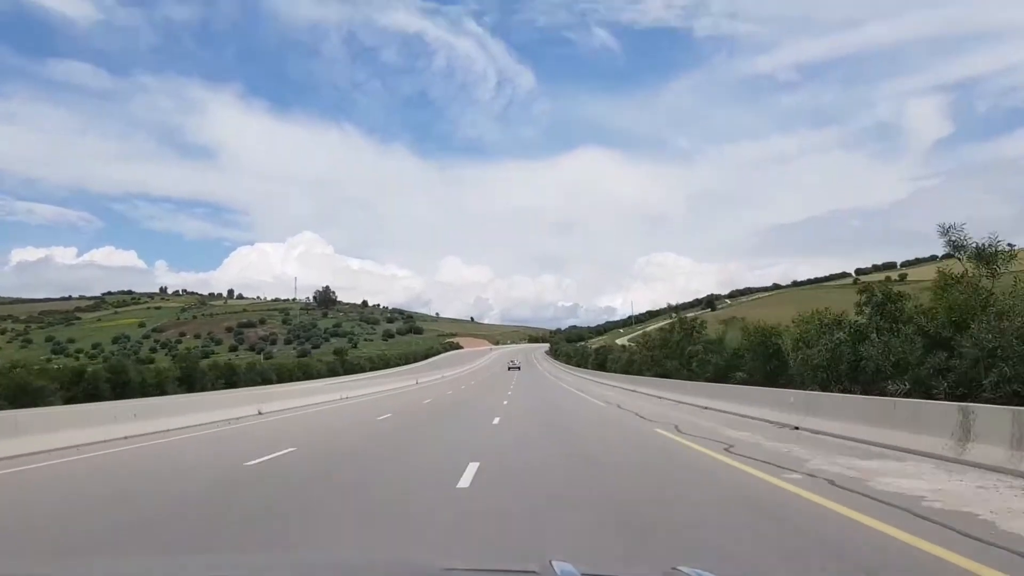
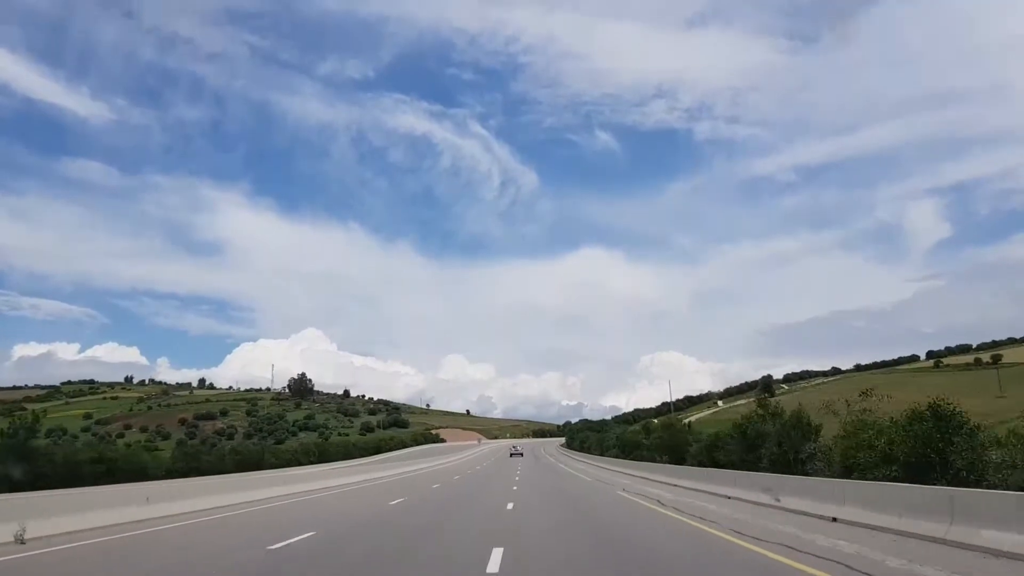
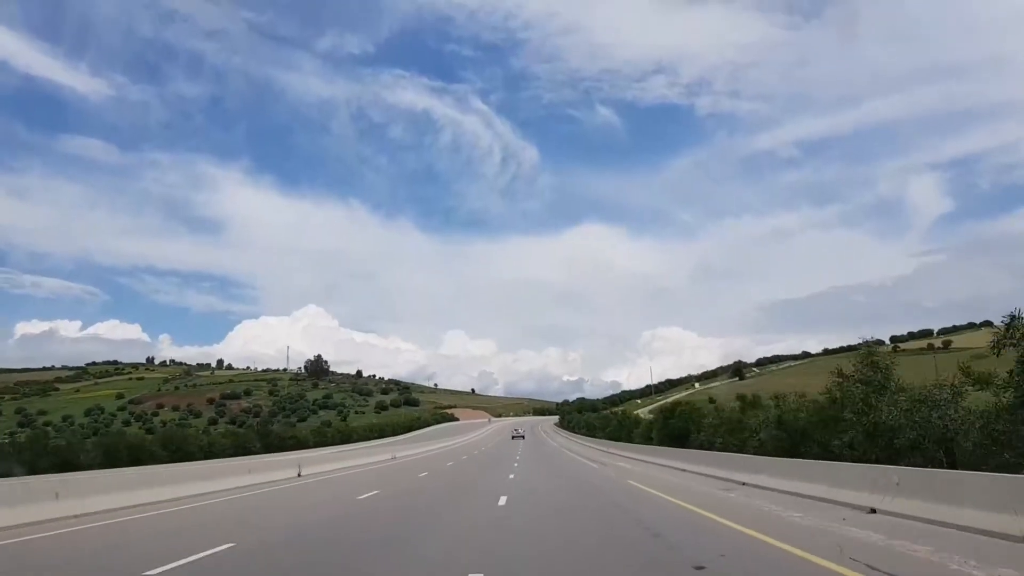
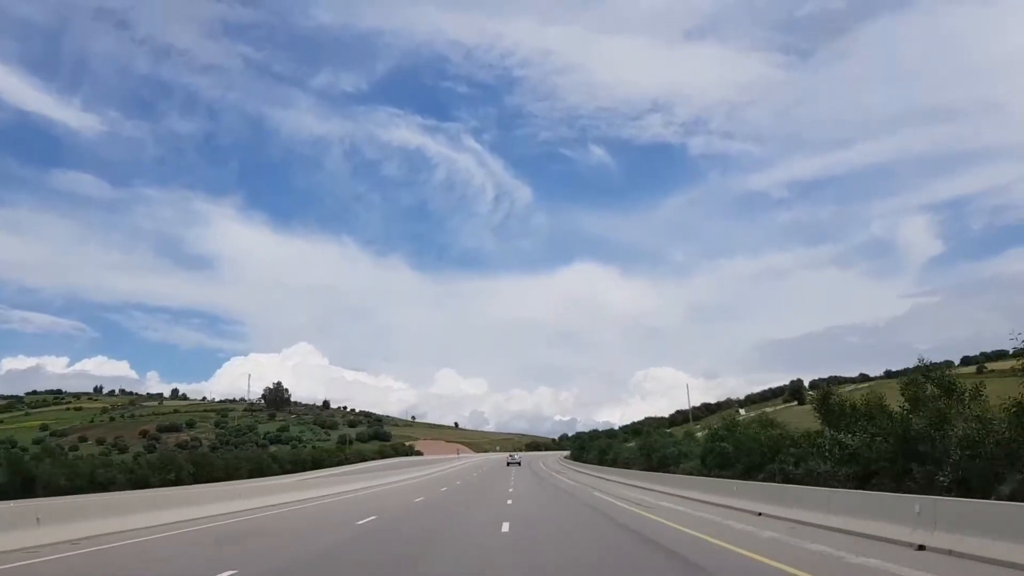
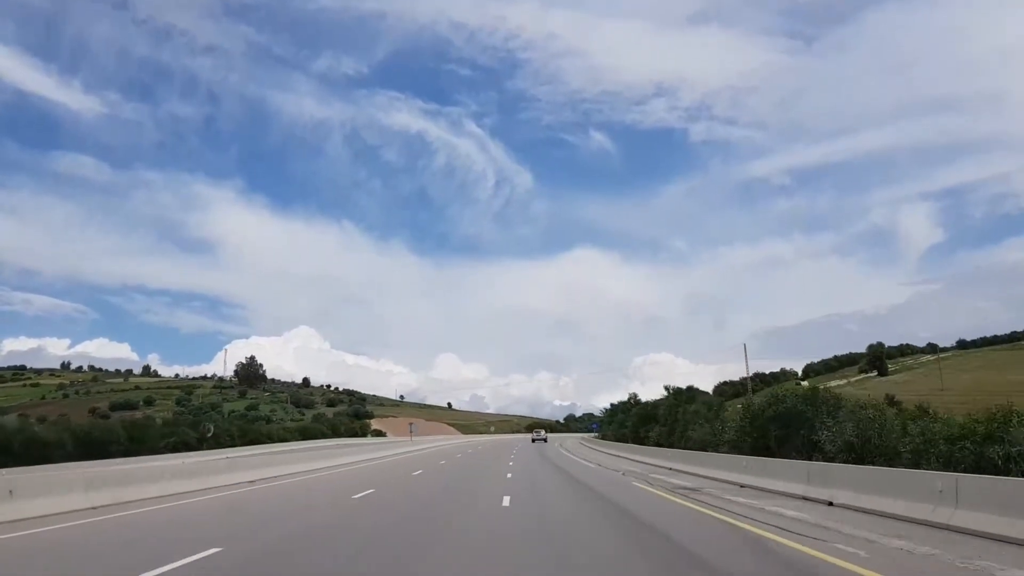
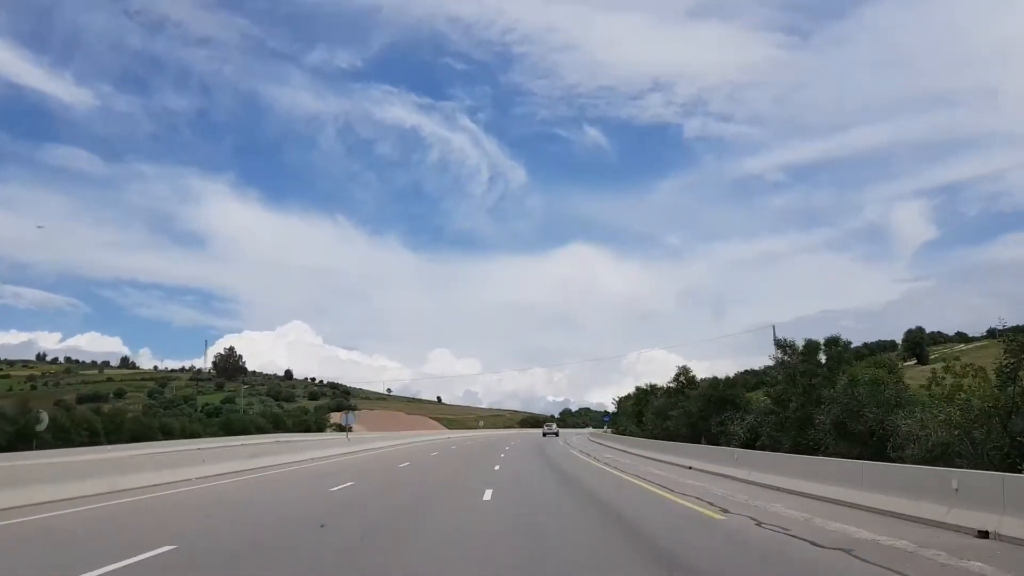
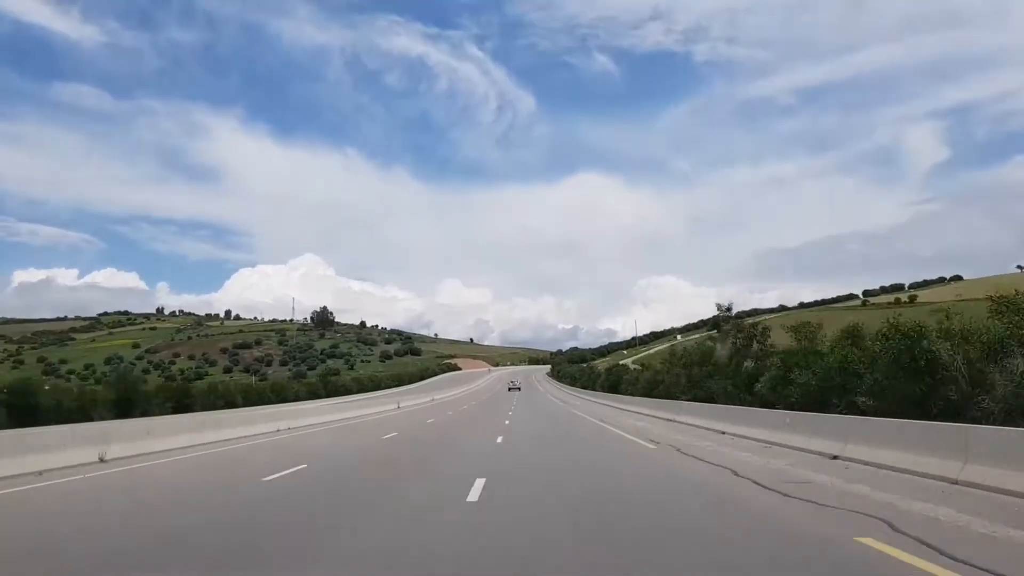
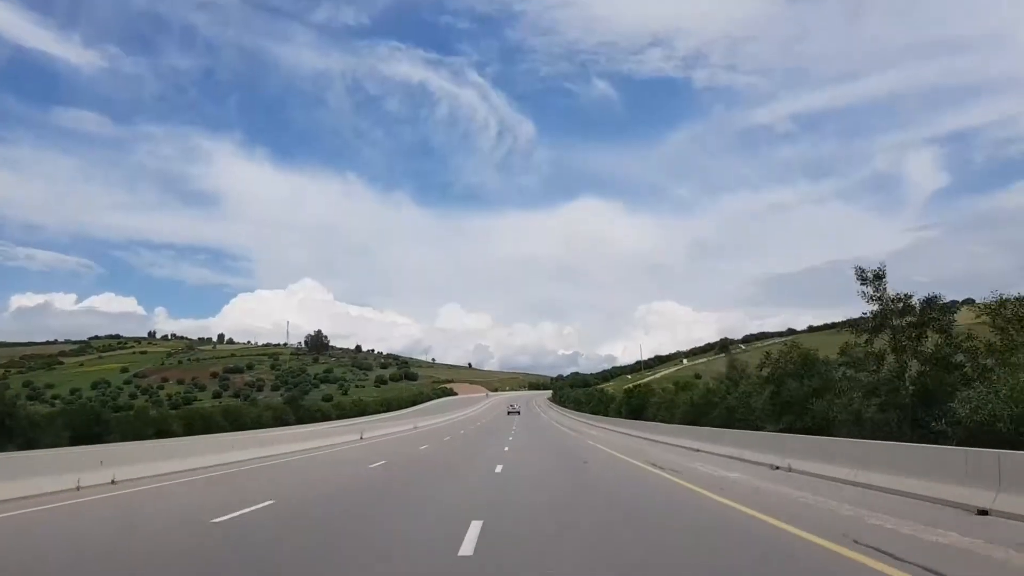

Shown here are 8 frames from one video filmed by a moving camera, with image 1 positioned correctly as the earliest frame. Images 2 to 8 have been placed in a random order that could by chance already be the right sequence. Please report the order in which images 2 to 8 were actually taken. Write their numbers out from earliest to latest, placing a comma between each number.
7, 8, 3, 2, 4, 5, 6
